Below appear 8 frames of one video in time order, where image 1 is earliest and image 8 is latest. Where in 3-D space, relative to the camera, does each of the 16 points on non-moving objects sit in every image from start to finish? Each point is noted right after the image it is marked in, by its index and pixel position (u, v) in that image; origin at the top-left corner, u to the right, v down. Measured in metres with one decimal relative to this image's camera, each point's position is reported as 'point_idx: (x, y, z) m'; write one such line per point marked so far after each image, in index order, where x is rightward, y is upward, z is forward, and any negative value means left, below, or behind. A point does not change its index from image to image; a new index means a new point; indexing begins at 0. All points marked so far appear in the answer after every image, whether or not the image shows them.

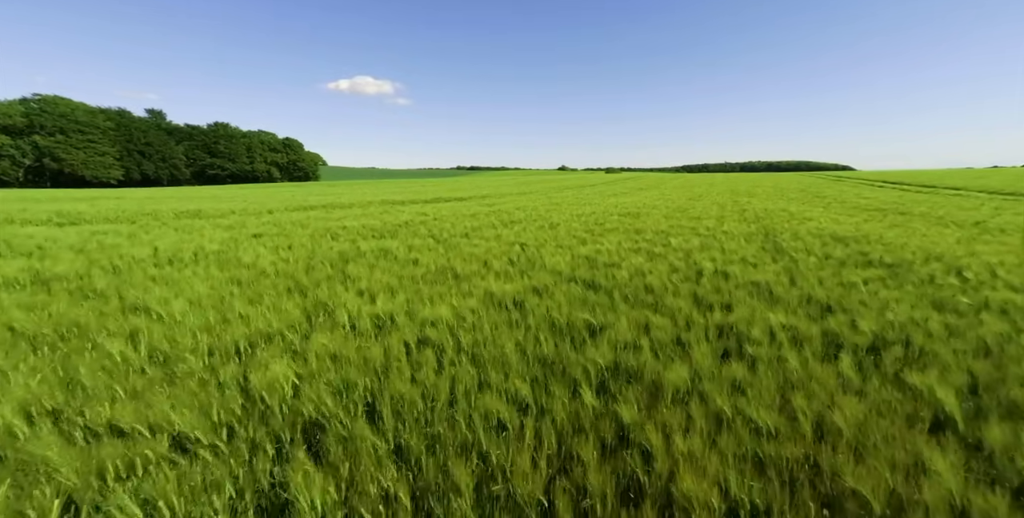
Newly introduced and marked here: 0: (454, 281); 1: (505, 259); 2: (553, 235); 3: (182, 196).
0: (-0.5, -0.2, +3.4) m
1: (-0.1, 0.0, +4.3) m
2: (+0.6, +0.3, +6.3) m
3: (-14.3, +2.8, +17.4) m
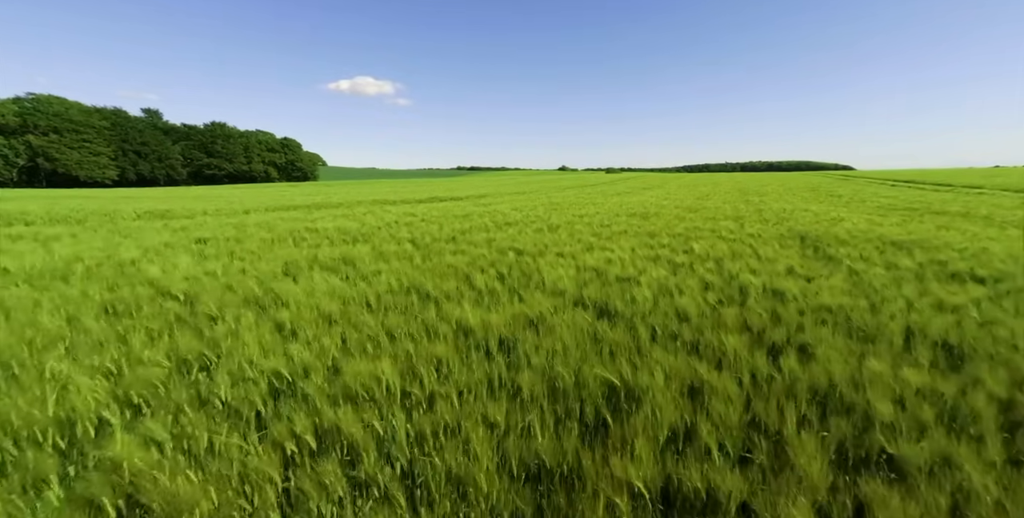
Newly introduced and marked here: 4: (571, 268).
0: (-0.6, -0.3, +2.5) m
1: (-0.2, -0.1, +3.4) m
2: (+0.5, +0.2, +5.4) m
3: (-14.4, +2.7, +16.5) m
4: (+0.5, -0.1, +3.6) m
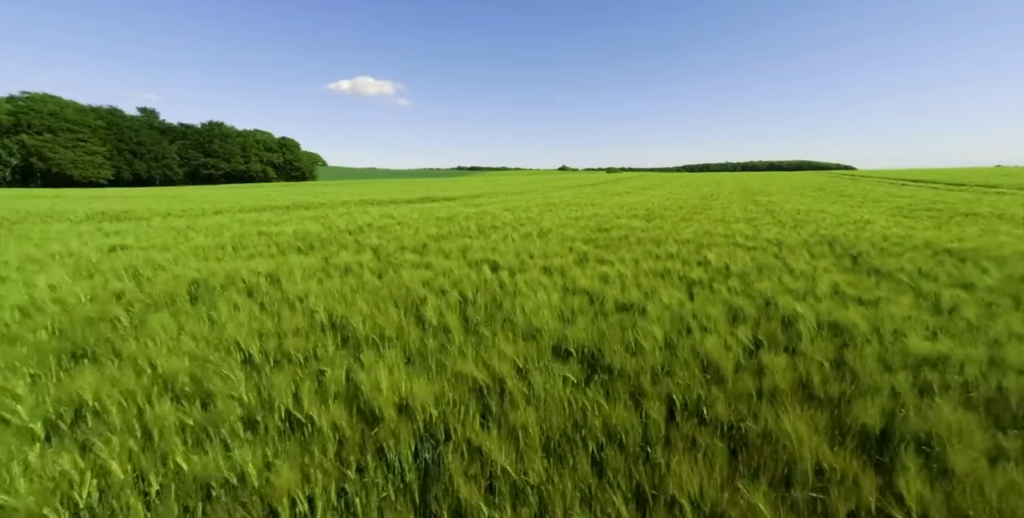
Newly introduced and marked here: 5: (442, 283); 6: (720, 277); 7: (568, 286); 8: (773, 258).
0: (-0.8, -0.4, +1.7) m
1: (-0.4, -0.3, +2.6) m
2: (+0.3, +0.1, +4.6) m
3: (-14.6, +2.5, +15.7) m
4: (+0.3, -0.2, +2.8) m
5: (-0.5, -0.2, +3.0) m
6: (+1.7, -0.2, +3.4) m
7: (+0.4, -0.2, +2.9) m
8: (+2.7, 0.0, +4.1) m
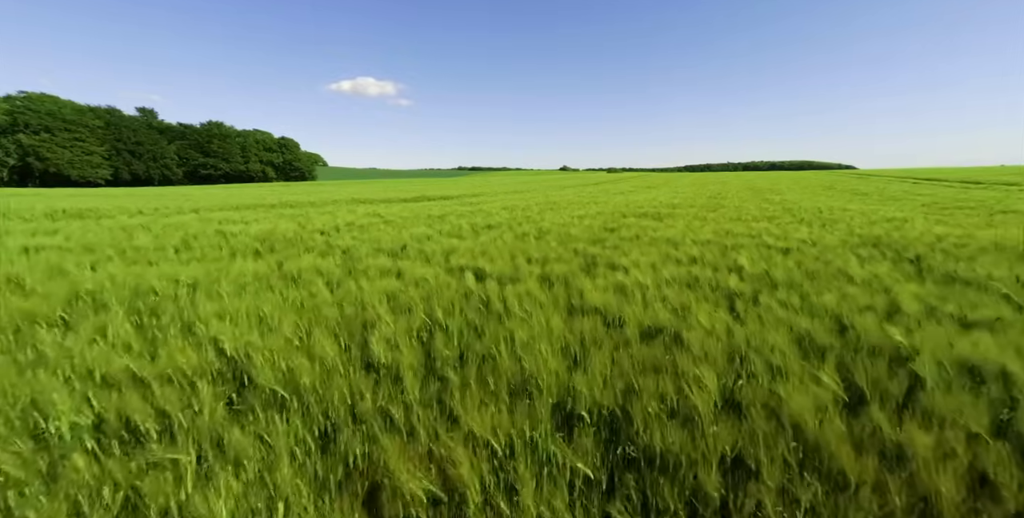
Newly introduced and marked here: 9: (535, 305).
0: (-0.9, -0.5, +1.0) m
1: (-0.4, -0.3, +2.0) m
2: (+0.3, +0.1, +3.9) m
3: (-14.6, +2.5, +15.1) m
4: (+0.3, -0.3, +2.1) m
5: (-0.6, -0.2, +2.3) m
6: (+1.7, -0.2, +2.7) m
7: (+0.4, -0.2, +2.3) m
8: (+2.6, 0.0, +3.4) m
9: (+0.1, -0.2, +2.2) m
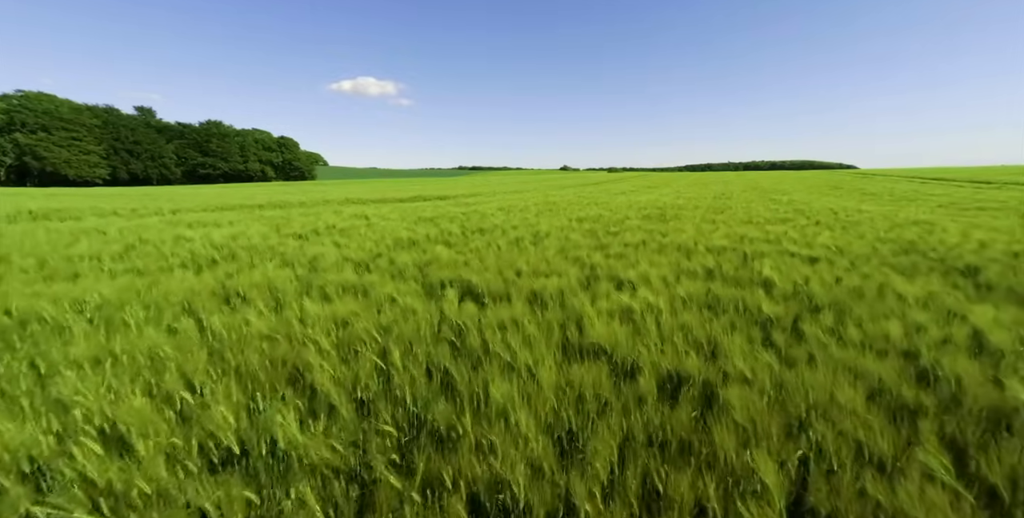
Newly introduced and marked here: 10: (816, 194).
0: (-0.9, -0.6, +0.5) m
1: (-0.5, -0.4, +1.5) m
2: (+0.2, 0.0, +3.4) m
3: (-14.7, +2.4, +14.6) m
4: (+0.2, -0.4, +1.7) m
5: (-0.7, -0.3, +1.8) m
6: (+1.6, -0.3, +2.2) m
7: (+0.3, -0.3, +1.8) m
8: (+2.5, -0.1, +2.9) m
9: (0.0, -0.3, +1.7) m
10: (+10.4, +2.2, +13.8) m
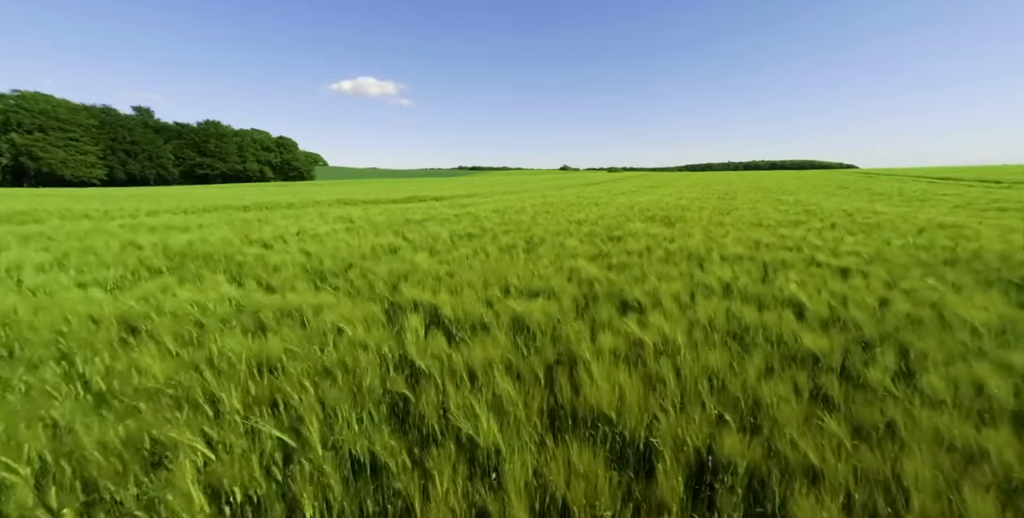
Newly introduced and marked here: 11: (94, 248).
0: (-1.0, -0.7, +0.1) m
1: (-0.6, -0.5, +1.0) m
2: (+0.1, -0.1, +3.0) m
3: (-14.8, +2.3, +14.2) m
4: (+0.1, -0.4, +1.2) m
5: (-0.8, -0.4, +1.4) m
6: (+1.5, -0.4, +1.7) m
7: (+0.2, -0.4, +1.3) m
8: (+2.4, -0.2, +2.5) m
9: (-0.1, -0.4, +1.2) m
10: (+10.3, +2.1, +13.3) m
11: (-3.7, +0.1, +3.6) m
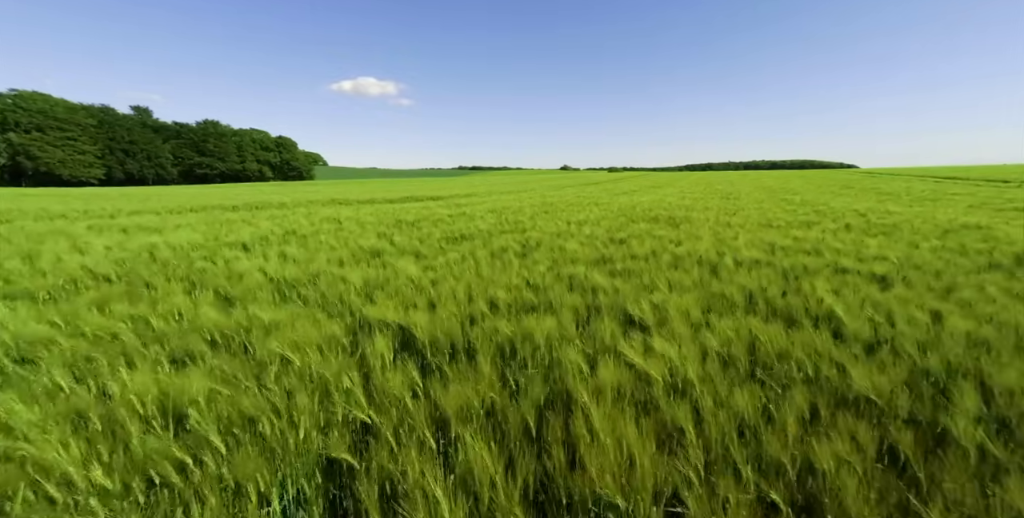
0: (-1.1, -0.7, -0.2) m
1: (-0.7, -0.5, +0.7) m
2: (0.0, -0.1, +2.6) m
3: (-14.8, +2.3, +13.9) m
4: (0.0, -0.5, +0.9) m
5: (-0.8, -0.5, +1.0) m
6: (+1.4, -0.4, +1.4) m
7: (+0.1, -0.5, +1.0) m
8: (+2.4, -0.2, +2.2) m
9: (-0.1, -0.5, +0.9) m
10: (+10.2, +2.1, +13.0) m
11: (-3.7, 0.0, +3.2) m
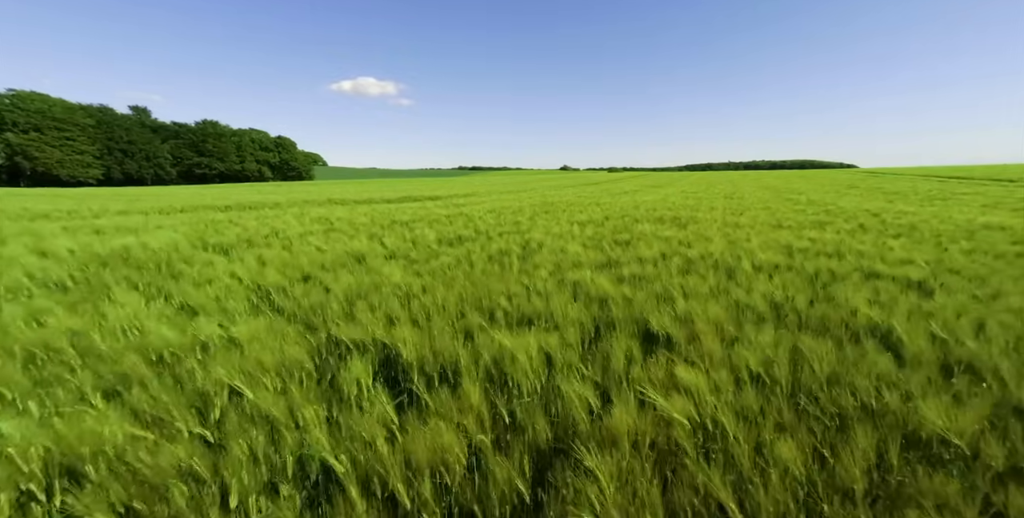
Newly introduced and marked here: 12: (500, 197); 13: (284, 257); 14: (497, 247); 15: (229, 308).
0: (-1.1, -0.7, -0.5) m
1: (-0.7, -0.6, +0.4) m
2: (0.0, -0.2, +2.4) m
3: (-14.8, +2.2, +13.6) m
4: (0.0, -0.5, +0.6) m
5: (-0.8, -0.5, +0.8) m
6: (+1.4, -0.4, +1.1) m
7: (+0.1, -0.5, +0.7) m
8: (+2.4, -0.3, +1.9) m
9: (-0.1, -0.5, +0.6) m
10: (+10.2, +2.1, +12.7) m
11: (-3.7, 0.0, +3.0) m
12: (-0.3, +2.1, +13.5) m
13: (-1.9, 0.0, +3.4) m
14: (-0.1, +0.1, +3.9) m
15: (-1.4, -0.2, +2.0) m
